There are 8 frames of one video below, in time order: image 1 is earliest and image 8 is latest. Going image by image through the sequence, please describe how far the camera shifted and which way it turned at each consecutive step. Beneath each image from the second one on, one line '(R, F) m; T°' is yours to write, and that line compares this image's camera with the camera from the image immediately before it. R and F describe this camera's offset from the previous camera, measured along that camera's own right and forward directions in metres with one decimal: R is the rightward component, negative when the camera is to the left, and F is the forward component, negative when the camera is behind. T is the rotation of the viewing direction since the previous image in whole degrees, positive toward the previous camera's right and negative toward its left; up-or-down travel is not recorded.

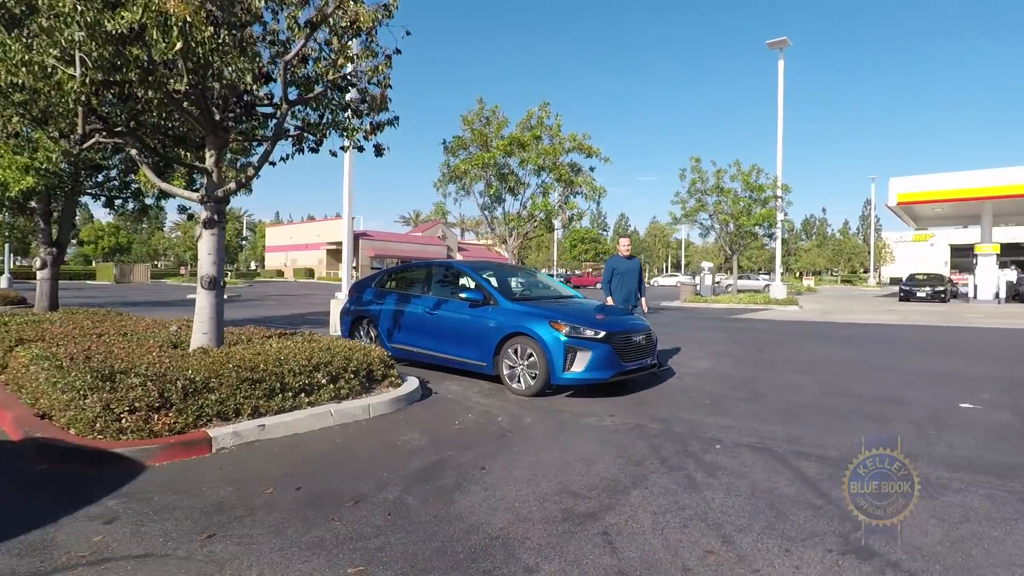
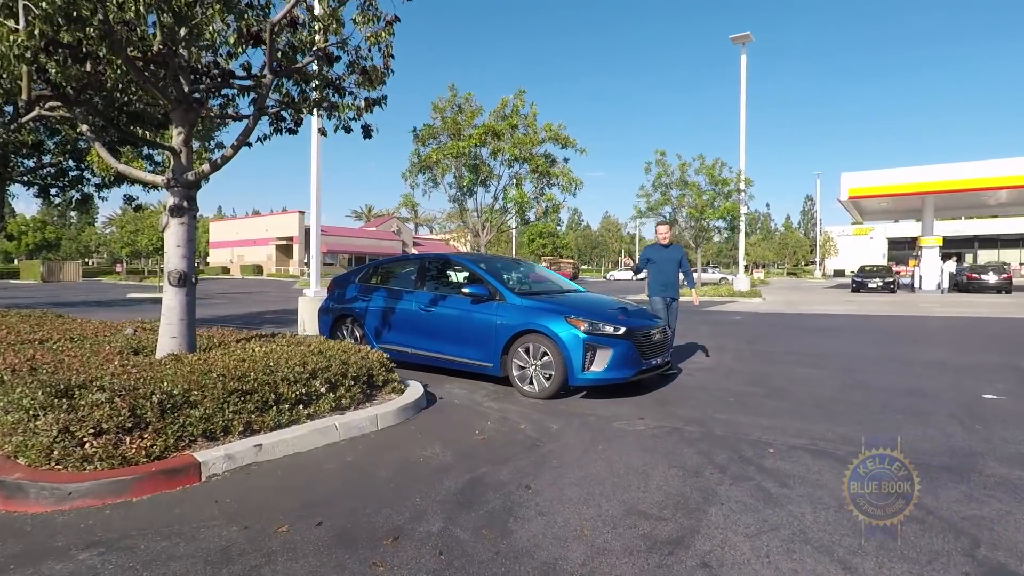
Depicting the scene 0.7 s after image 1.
(-0.6, +0.6) m; +5°
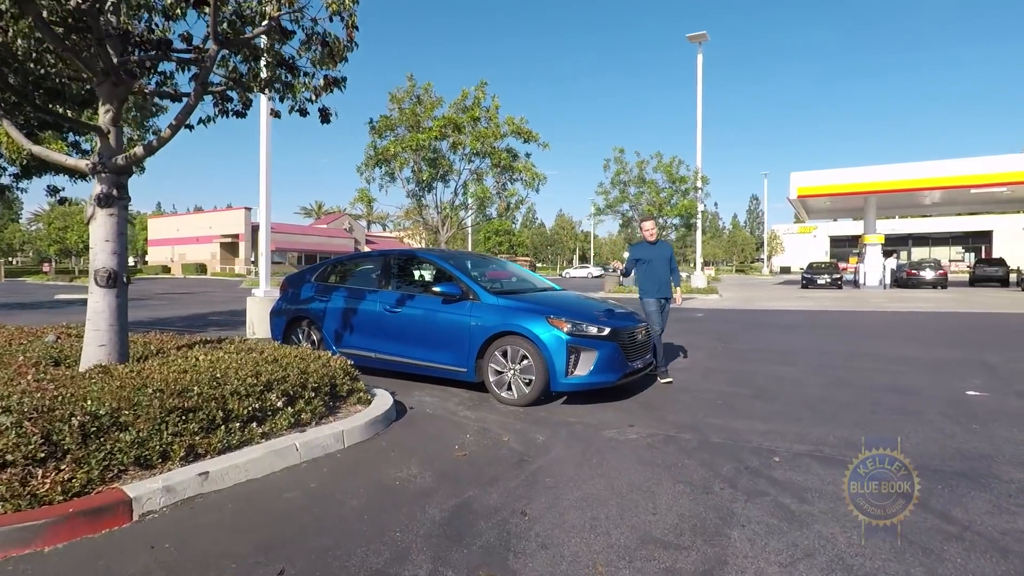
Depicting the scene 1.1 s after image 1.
(-0.2, +0.5) m; +5°
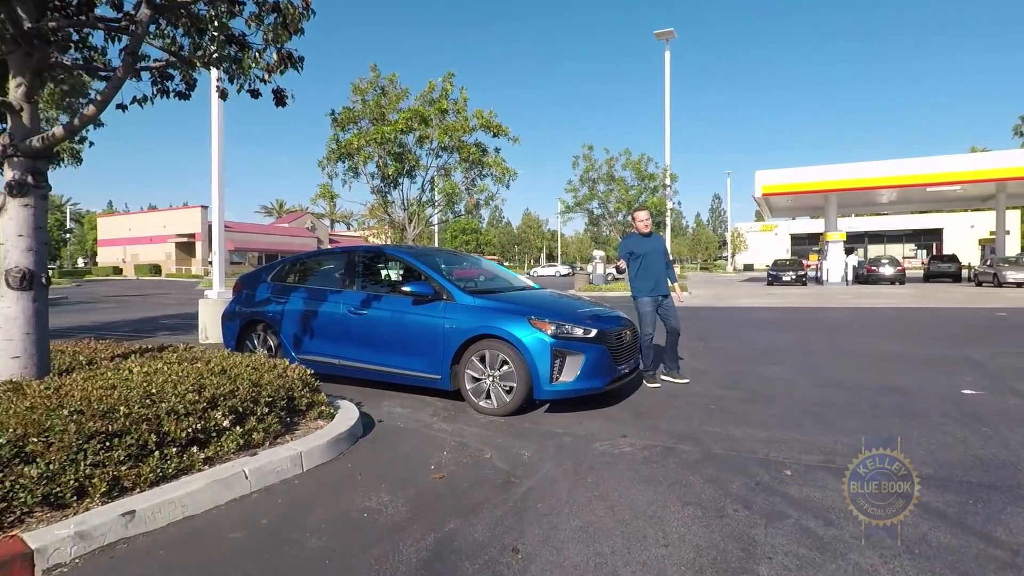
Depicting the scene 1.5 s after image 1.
(-0.1, +0.5) m; +3°
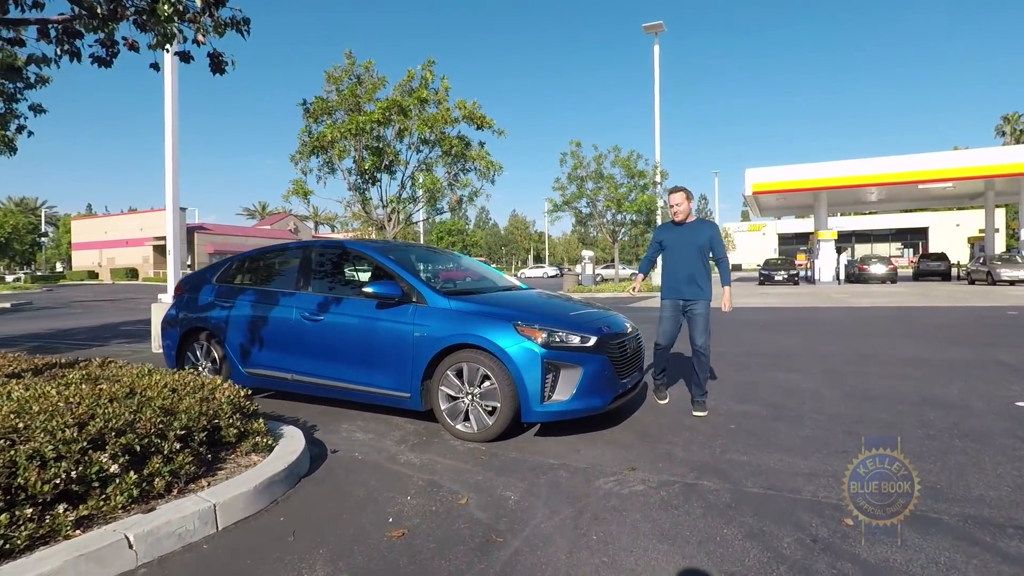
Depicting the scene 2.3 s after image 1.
(0.0, +0.9) m; +1°
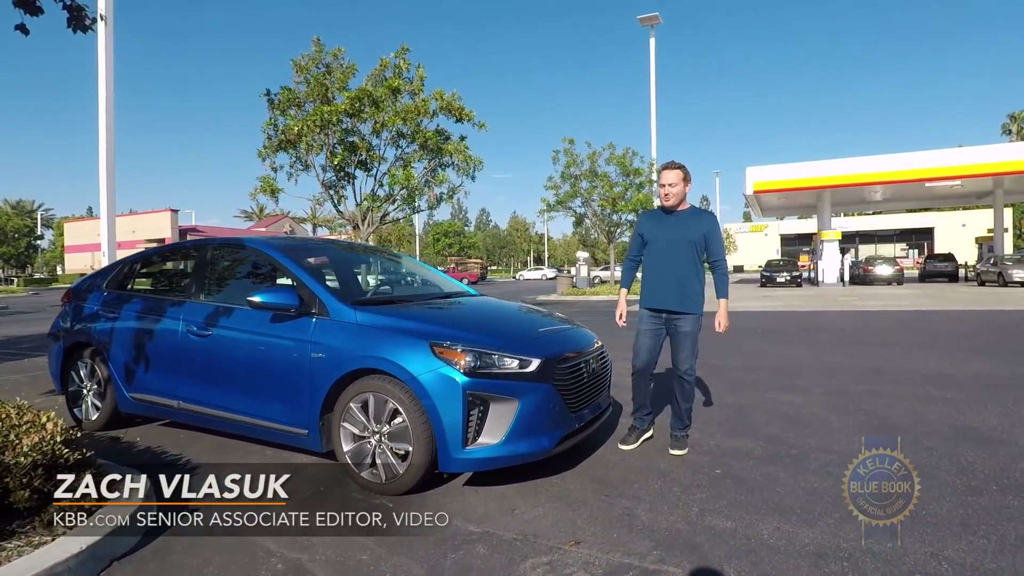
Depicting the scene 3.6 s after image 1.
(+0.5, +1.0) m; 0°
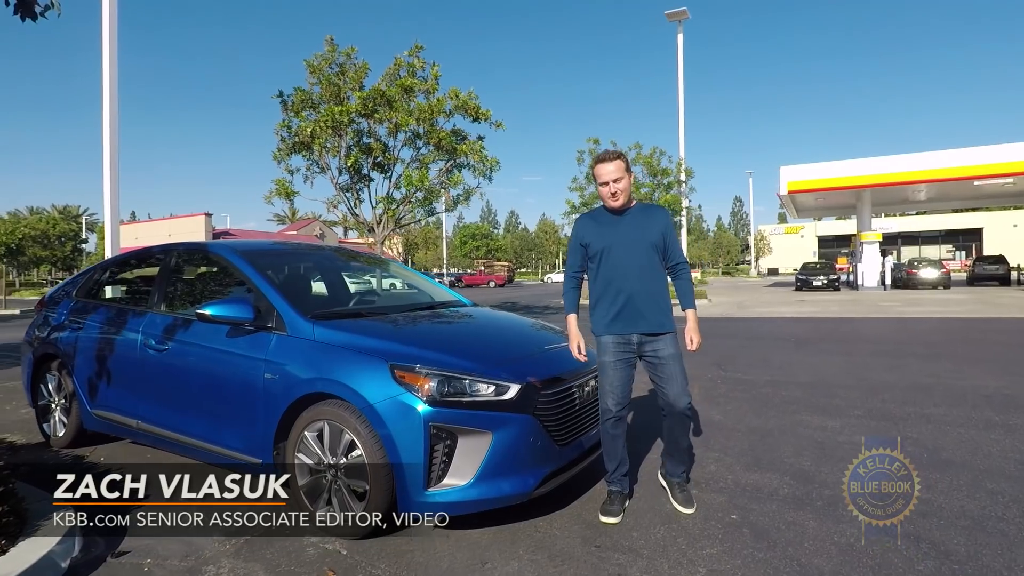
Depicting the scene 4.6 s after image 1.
(+0.3, +0.5) m; -3°
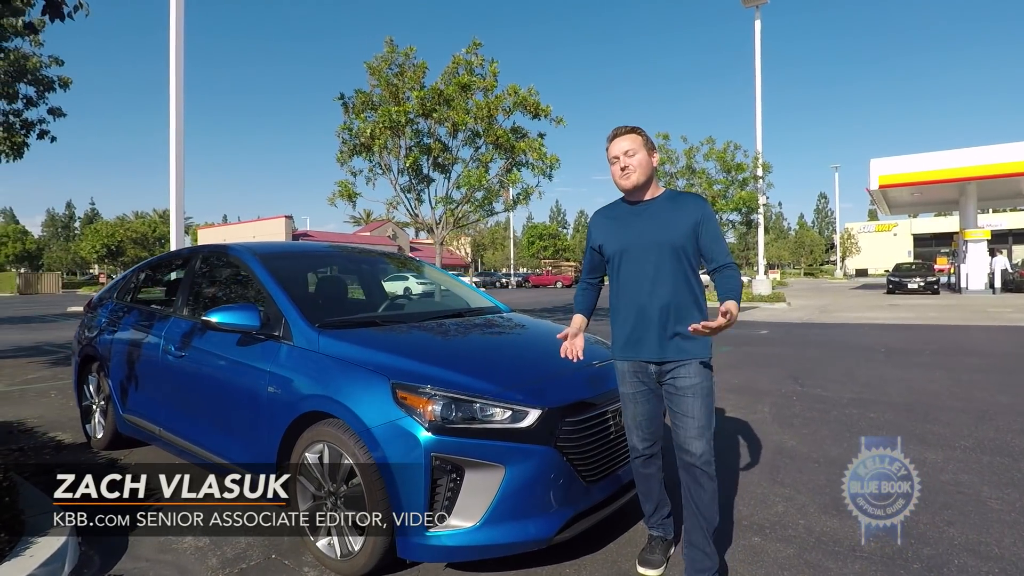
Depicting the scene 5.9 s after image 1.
(+0.2, +0.4) m; -7°
